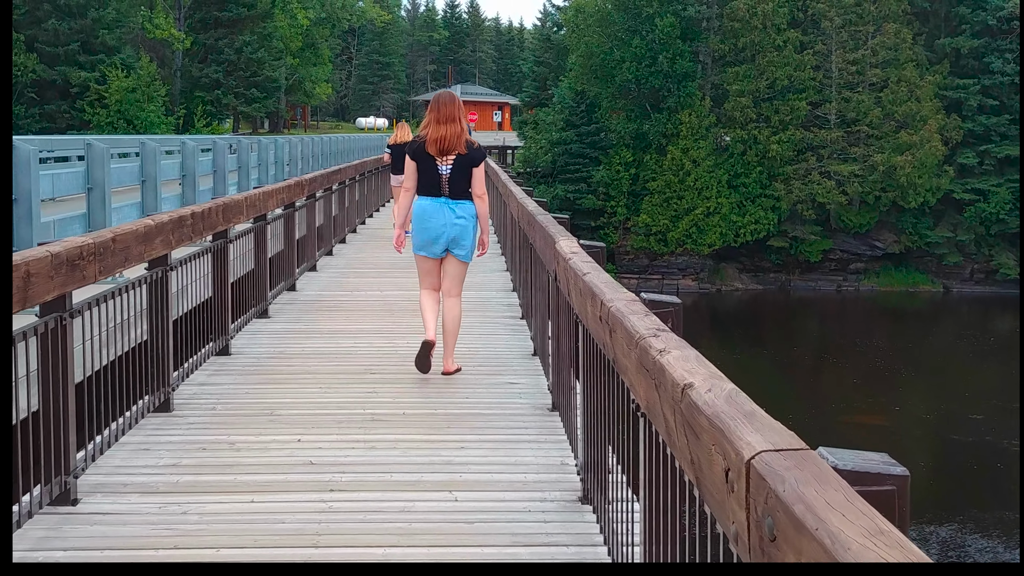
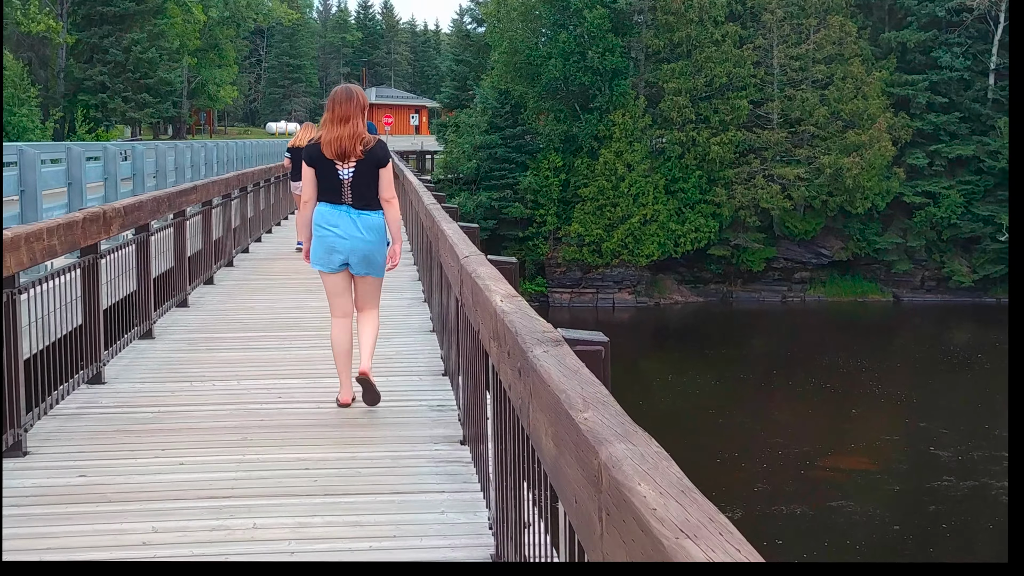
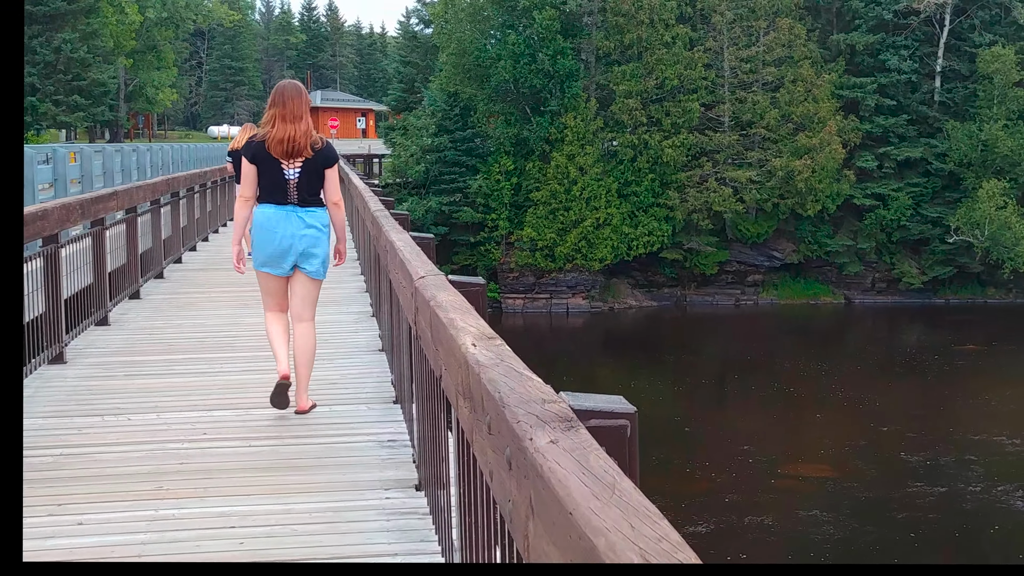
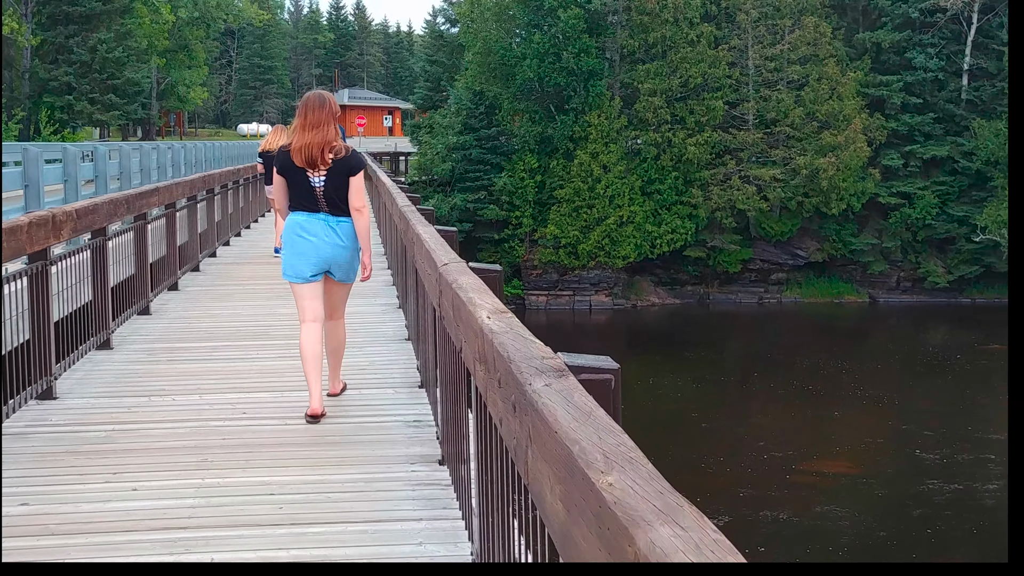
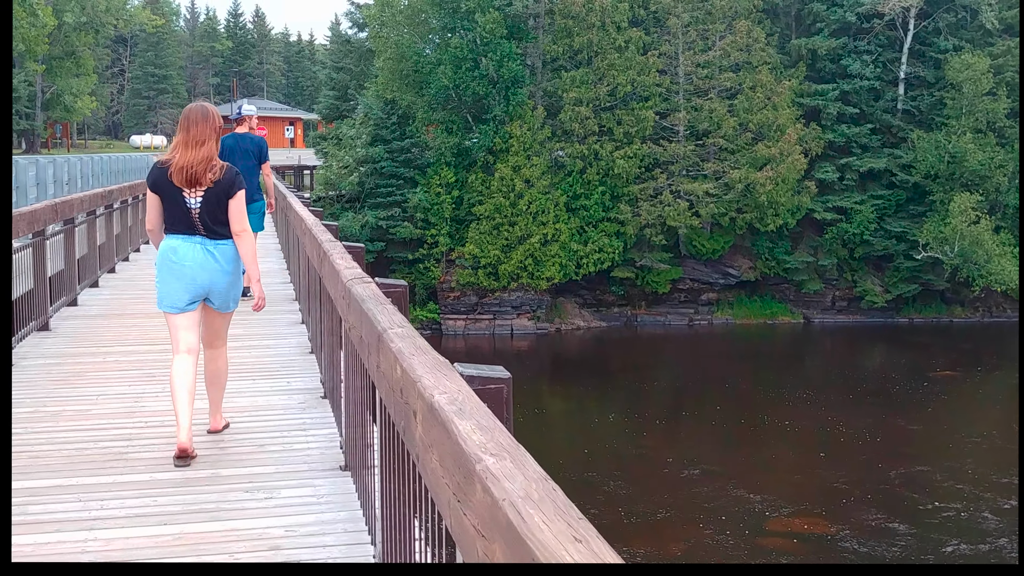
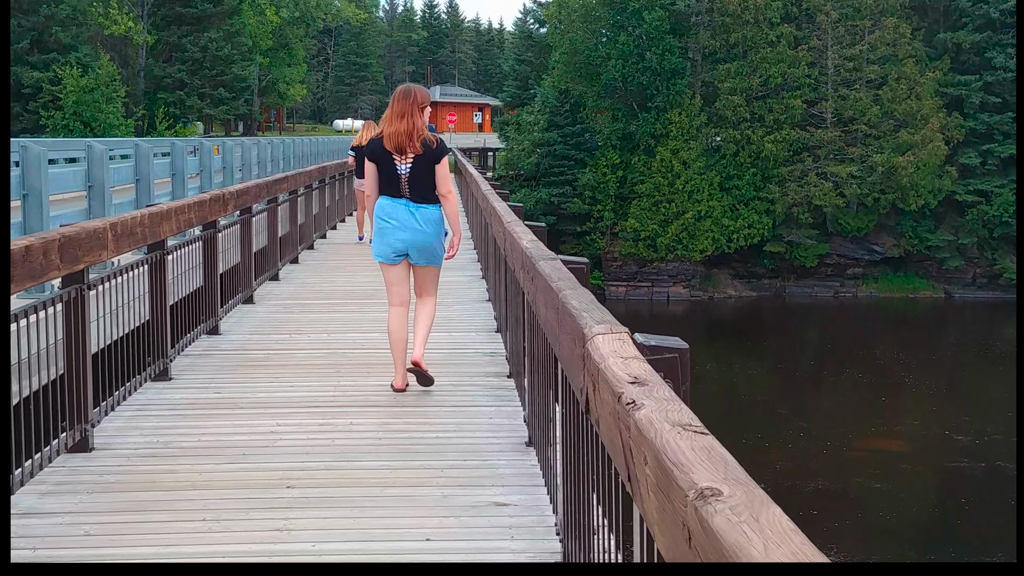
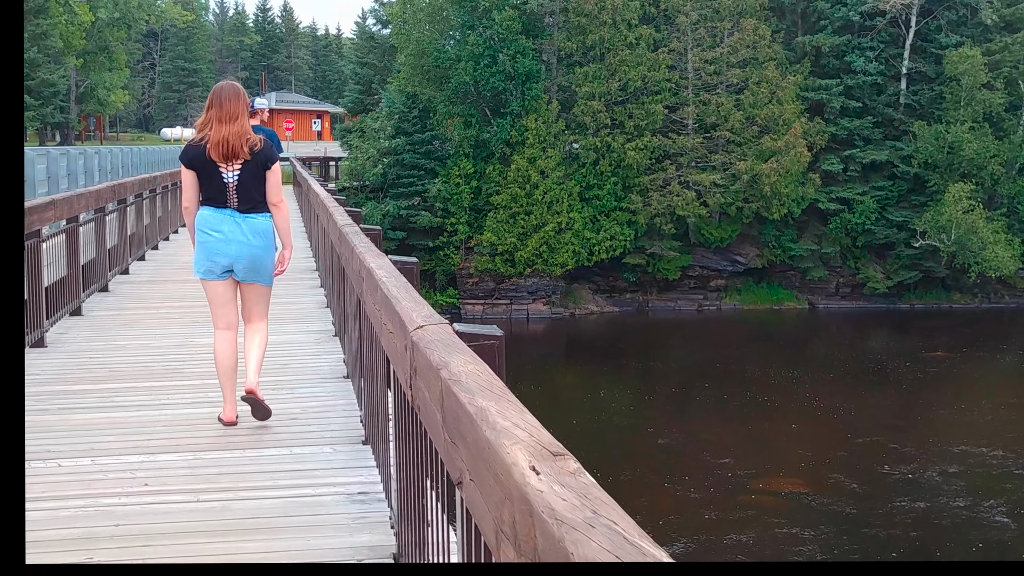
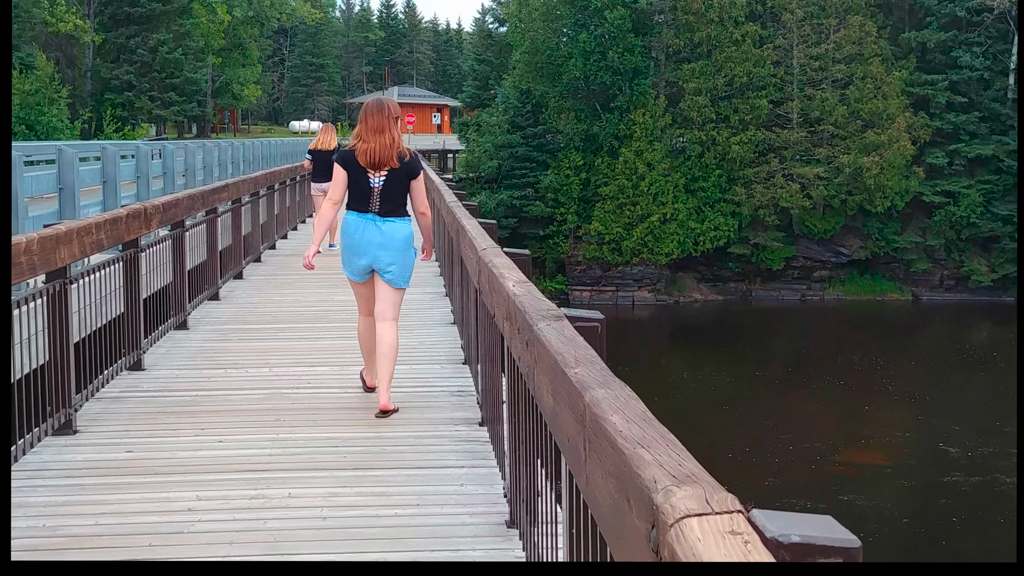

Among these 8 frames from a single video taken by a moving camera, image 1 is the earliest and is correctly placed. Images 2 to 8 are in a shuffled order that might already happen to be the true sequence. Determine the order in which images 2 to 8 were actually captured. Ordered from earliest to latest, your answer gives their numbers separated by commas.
6, 8, 2, 4, 3, 7, 5
